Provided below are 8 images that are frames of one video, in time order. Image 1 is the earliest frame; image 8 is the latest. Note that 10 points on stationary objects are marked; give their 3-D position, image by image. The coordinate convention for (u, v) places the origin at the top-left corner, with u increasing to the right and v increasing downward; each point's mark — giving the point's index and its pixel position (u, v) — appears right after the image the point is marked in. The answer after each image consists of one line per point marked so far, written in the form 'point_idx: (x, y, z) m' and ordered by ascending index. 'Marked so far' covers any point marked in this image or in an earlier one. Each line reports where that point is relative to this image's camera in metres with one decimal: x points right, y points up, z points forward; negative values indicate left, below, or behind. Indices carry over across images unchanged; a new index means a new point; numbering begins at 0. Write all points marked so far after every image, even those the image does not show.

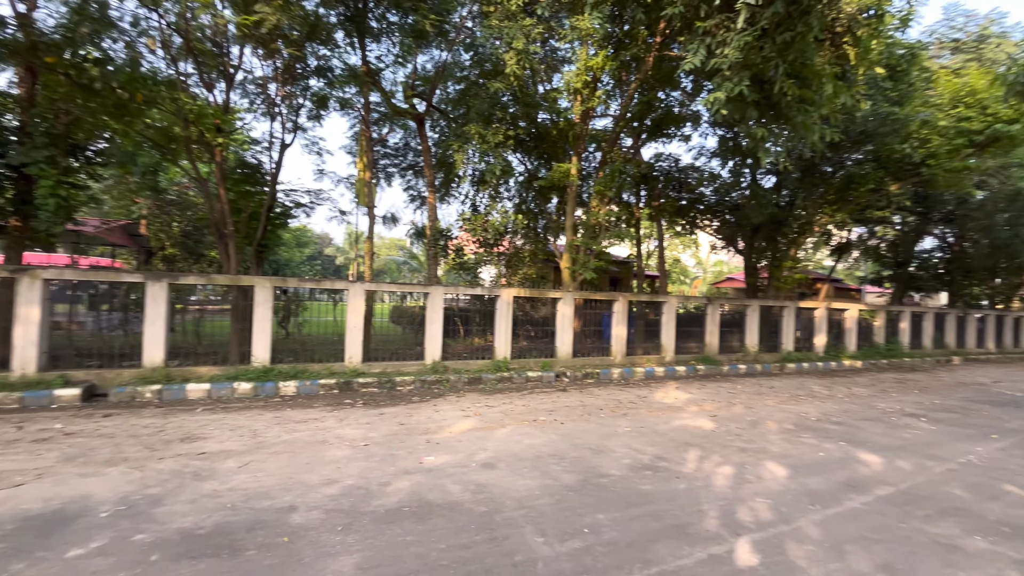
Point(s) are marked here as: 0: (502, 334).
0: (-0.2, -1.1, +10.9) m
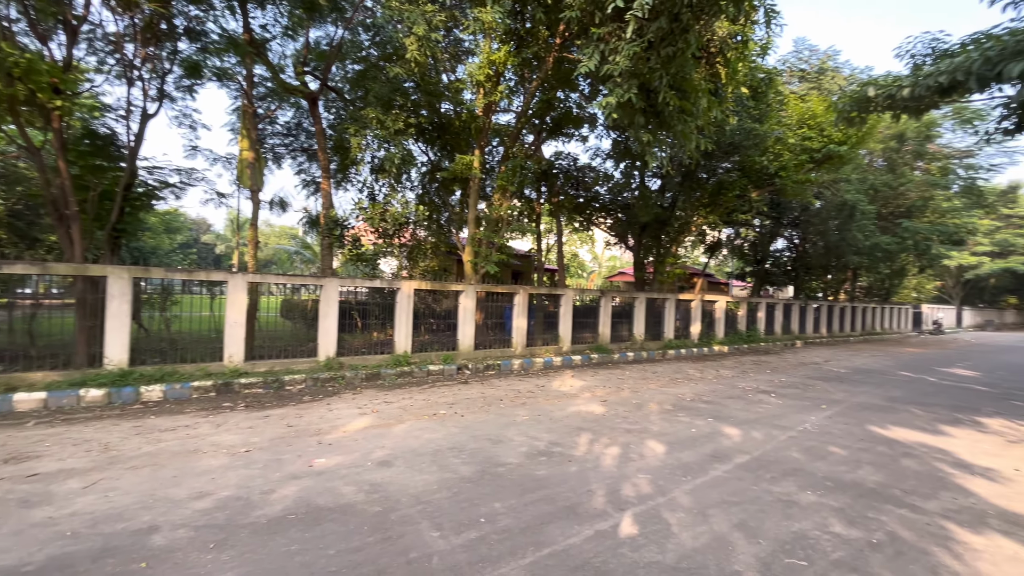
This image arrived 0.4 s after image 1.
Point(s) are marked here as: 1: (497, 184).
0: (-2.5, -0.9, +10.6) m
1: (-0.4, +2.7, +12.0) m
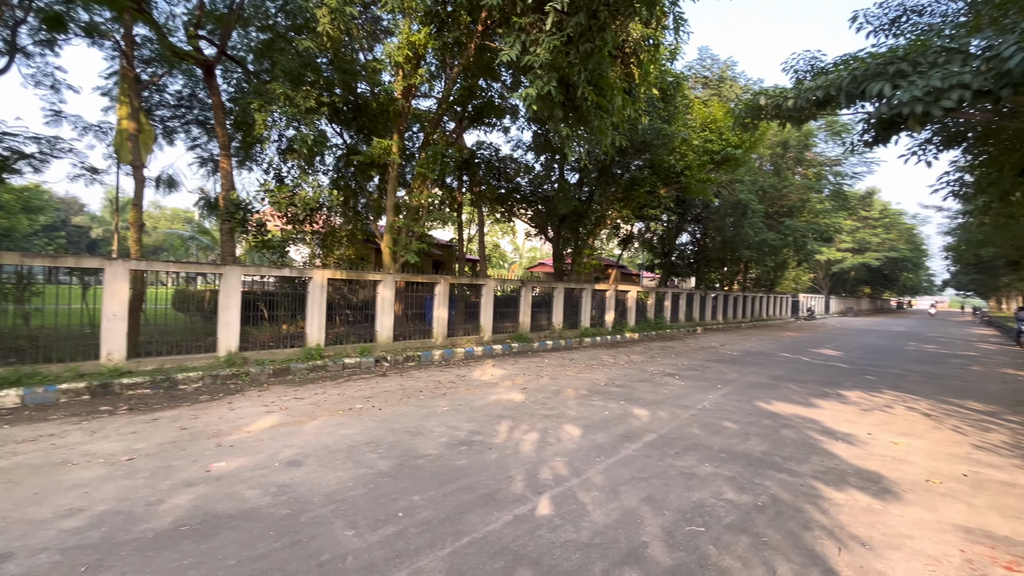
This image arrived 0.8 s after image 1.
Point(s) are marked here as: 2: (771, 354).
0: (-4.2, -0.7, +10.0) m
1: (-2.4, +3.0, +11.7) m
2: (+8.2, -2.1, +14.7) m
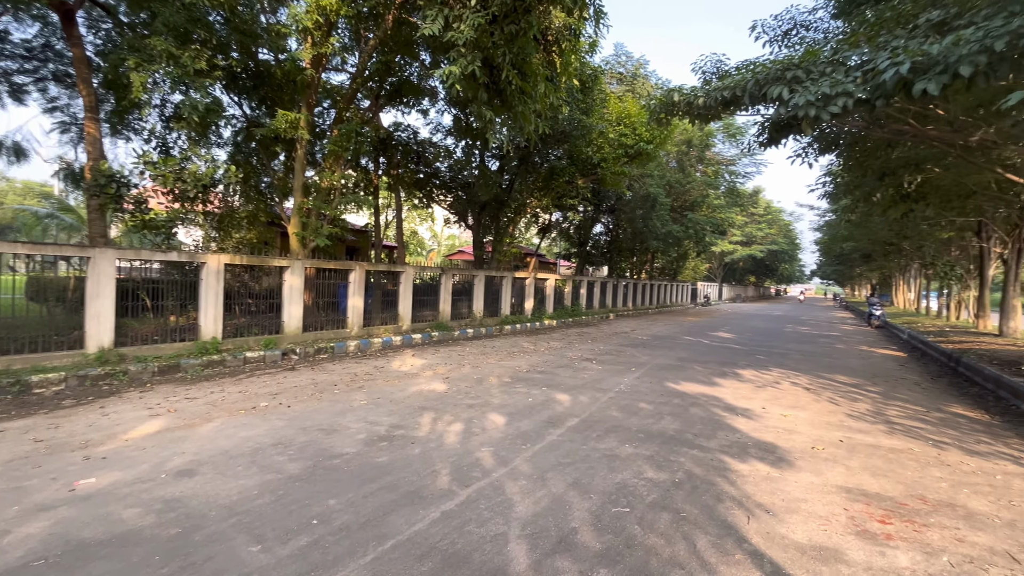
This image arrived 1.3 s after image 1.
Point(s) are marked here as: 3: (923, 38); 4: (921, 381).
0: (-5.8, -0.4, +9.0) m
1: (-4.3, +3.3, +10.8) m
2: (+5.6, -1.7, +15.8) m
3: (+4.9, +3.0, +5.5) m
4: (+8.1, -1.8, +9.1) m
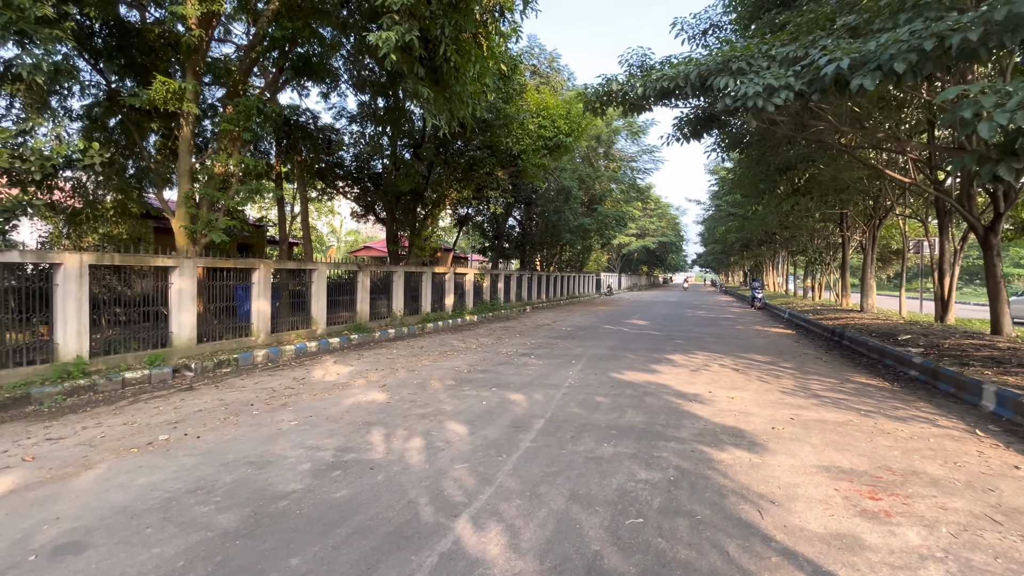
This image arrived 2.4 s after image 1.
0: (-6.8, -0.5, +7.2) m
1: (-5.8, +3.2, +9.3) m
2: (+3.0, -1.4, +16.2) m
3: (+4.3, +3.2, +5.9) m
4: (+6.8, -1.5, +10.2) m
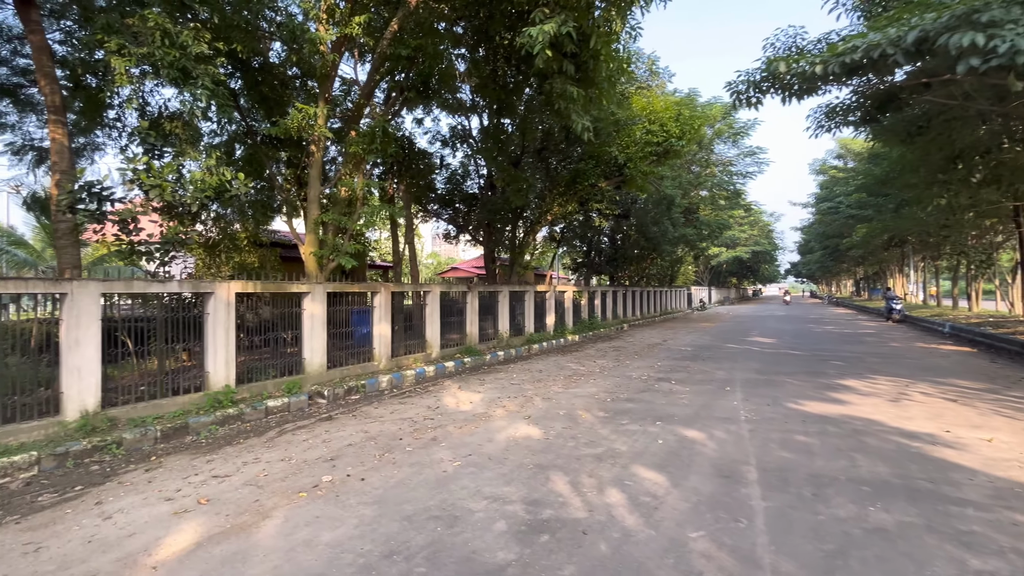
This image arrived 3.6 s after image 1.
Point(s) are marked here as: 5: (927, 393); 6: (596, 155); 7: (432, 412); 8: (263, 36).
0: (-4.6, -1.0, +7.2) m
1: (-3.4, +2.7, +9.3) m
2: (+6.5, -1.8, +14.6) m
3: (+6.2, +3.1, +4.5) m
4: (+9.4, -1.6, +8.2) m
5: (+6.5, -1.7, +7.3) m
6: (+2.6, +4.1, +14.1) m
7: (-1.3, -1.9, +7.2) m
8: (-4.4, +4.4, +8.1) m
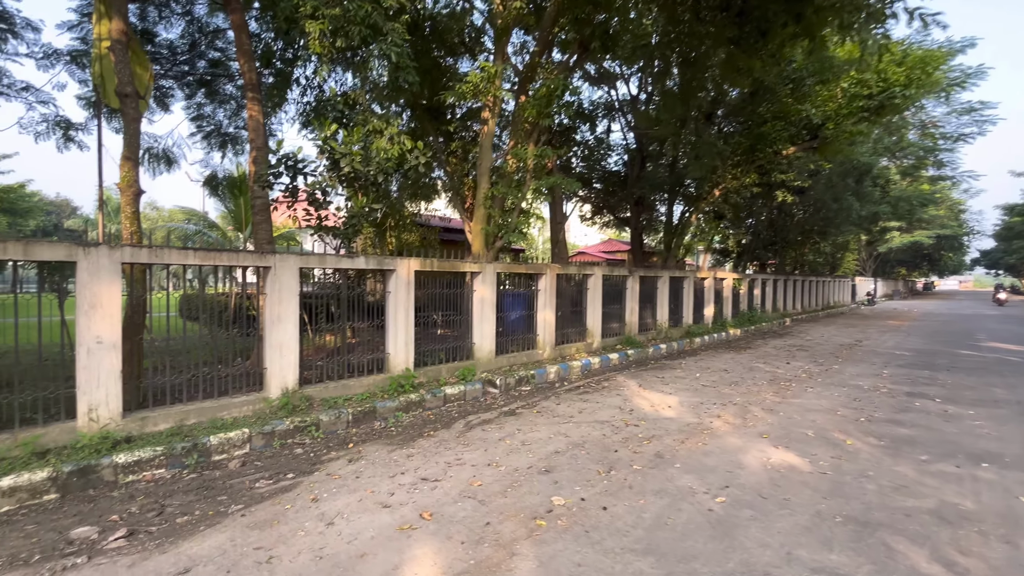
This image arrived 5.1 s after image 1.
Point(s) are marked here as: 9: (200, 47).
0: (-1.7, -0.6, +6.9) m
1: (+0.1, +3.1, +8.5) m
2: (+10.8, -1.6, +11.5) m
3: (+8.2, +3.1, +1.6) m
4: (+12.1, -1.6, +4.6) m
5: (+9.1, -1.6, +4.4) m
6: (+7.0, +4.4, +11.7) m
7: (+1.5, -1.7, +6.1) m
8: (-1.2, +4.7, +7.5) m
9: (-5.4, +4.5, +8.1) m
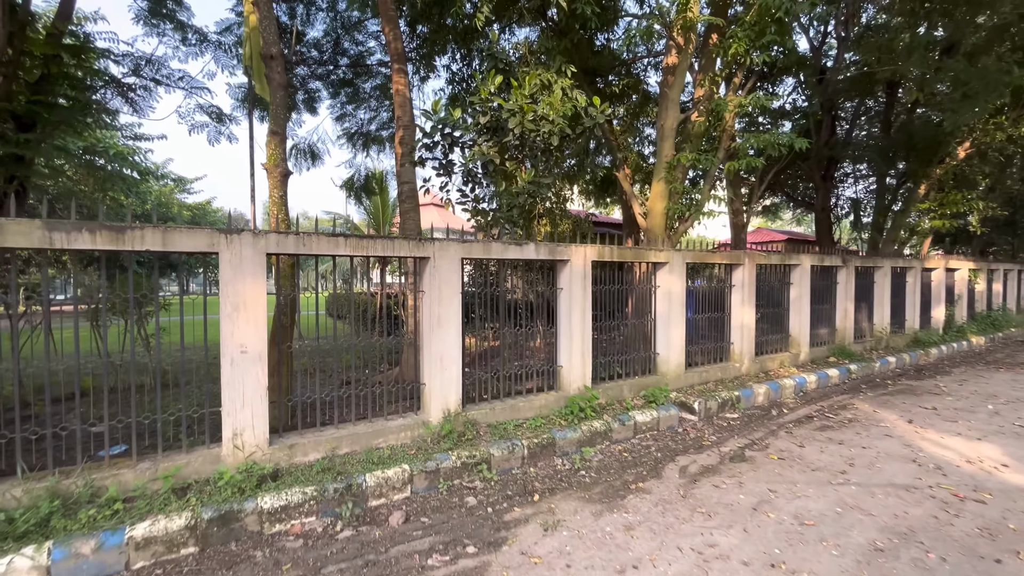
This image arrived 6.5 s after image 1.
0: (+0.7, -0.6, +5.4) m
1: (+2.7, +3.2, +6.6) m
2: (+14.0, -1.4, +7.0) m
3: (+9.0, +3.2, -2.1) m
4: (+13.6, -1.4, -0.1) m
5: (+10.6, -1.5, +0.5) m
6: (+10.2, +4.5, +8.1) m
7: (+3.7, -1.6, +3.9) m
8: (+1.3, +4.8, +5.9) m
9: (-2.7, +4.5, +7.5) m
